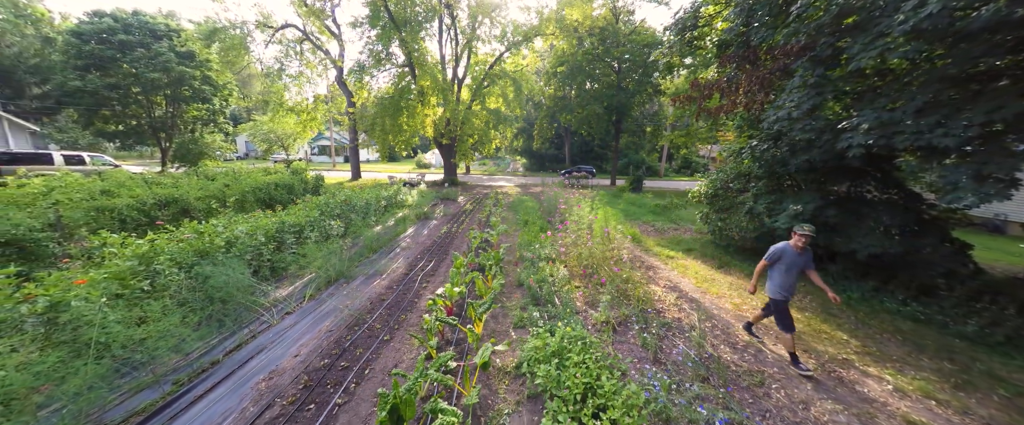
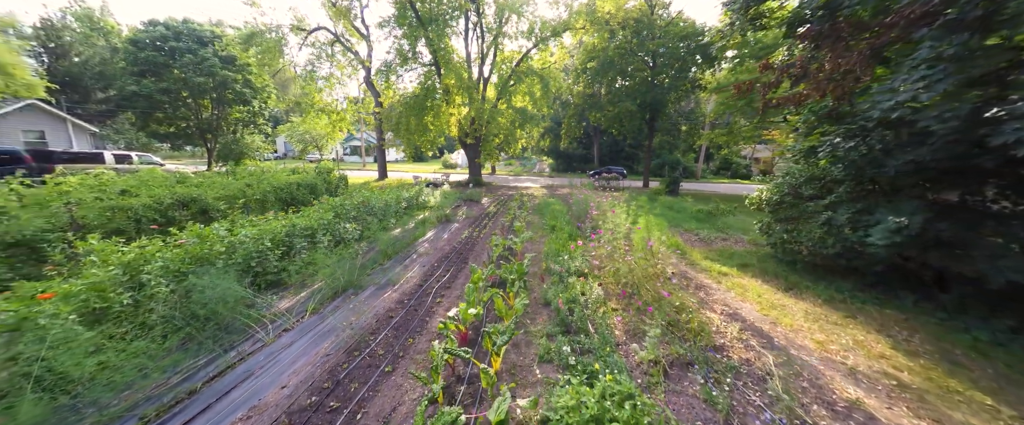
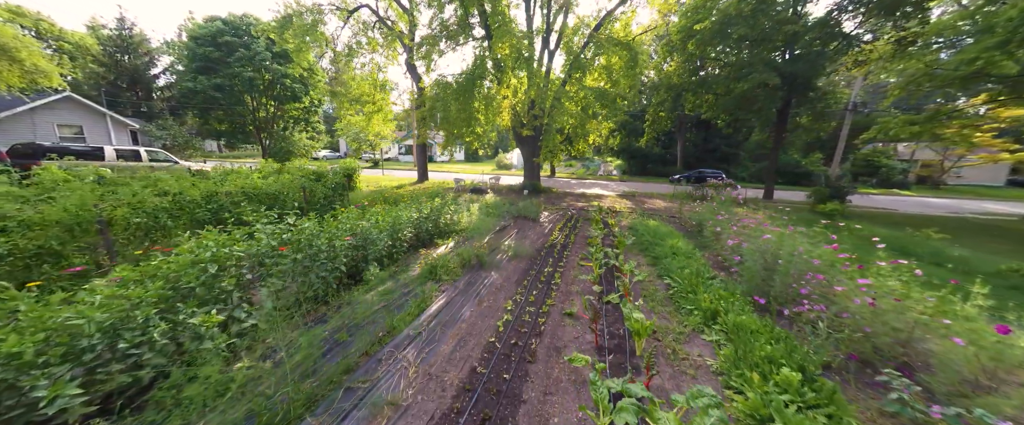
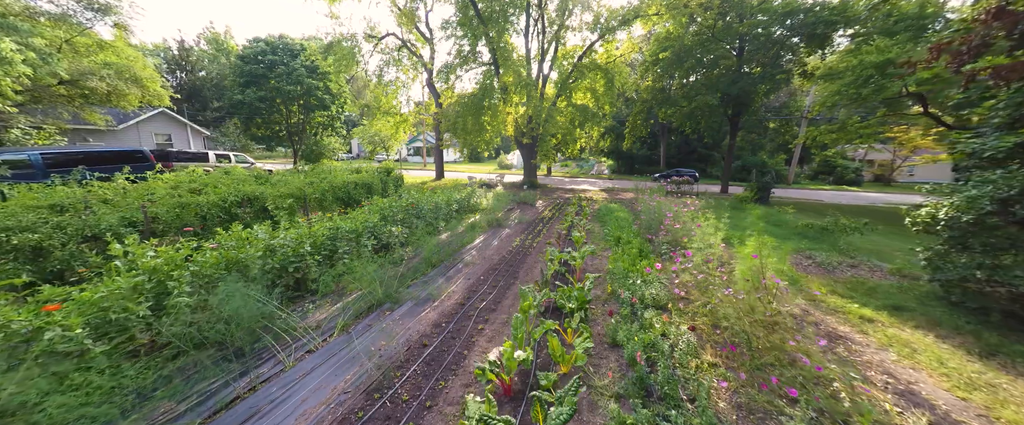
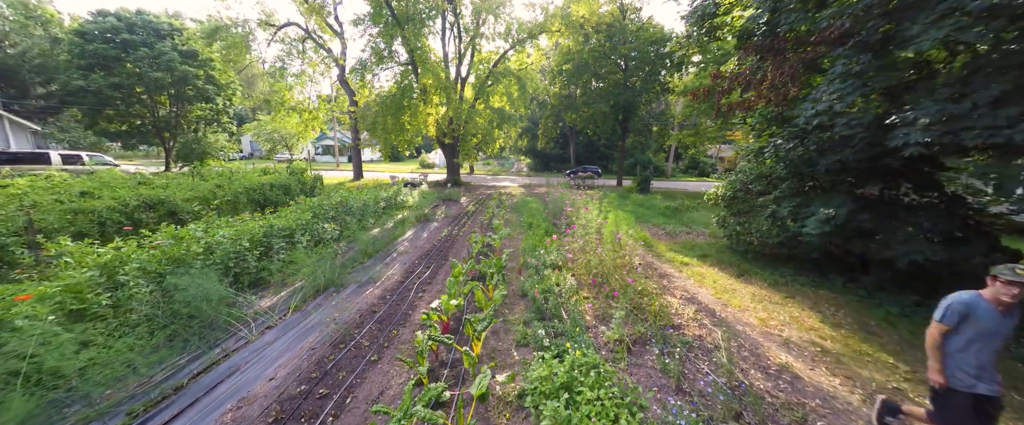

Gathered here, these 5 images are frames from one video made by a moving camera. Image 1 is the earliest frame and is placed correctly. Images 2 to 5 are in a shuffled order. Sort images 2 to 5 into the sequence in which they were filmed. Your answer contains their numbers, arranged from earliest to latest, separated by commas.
5, 2, 4, 3
